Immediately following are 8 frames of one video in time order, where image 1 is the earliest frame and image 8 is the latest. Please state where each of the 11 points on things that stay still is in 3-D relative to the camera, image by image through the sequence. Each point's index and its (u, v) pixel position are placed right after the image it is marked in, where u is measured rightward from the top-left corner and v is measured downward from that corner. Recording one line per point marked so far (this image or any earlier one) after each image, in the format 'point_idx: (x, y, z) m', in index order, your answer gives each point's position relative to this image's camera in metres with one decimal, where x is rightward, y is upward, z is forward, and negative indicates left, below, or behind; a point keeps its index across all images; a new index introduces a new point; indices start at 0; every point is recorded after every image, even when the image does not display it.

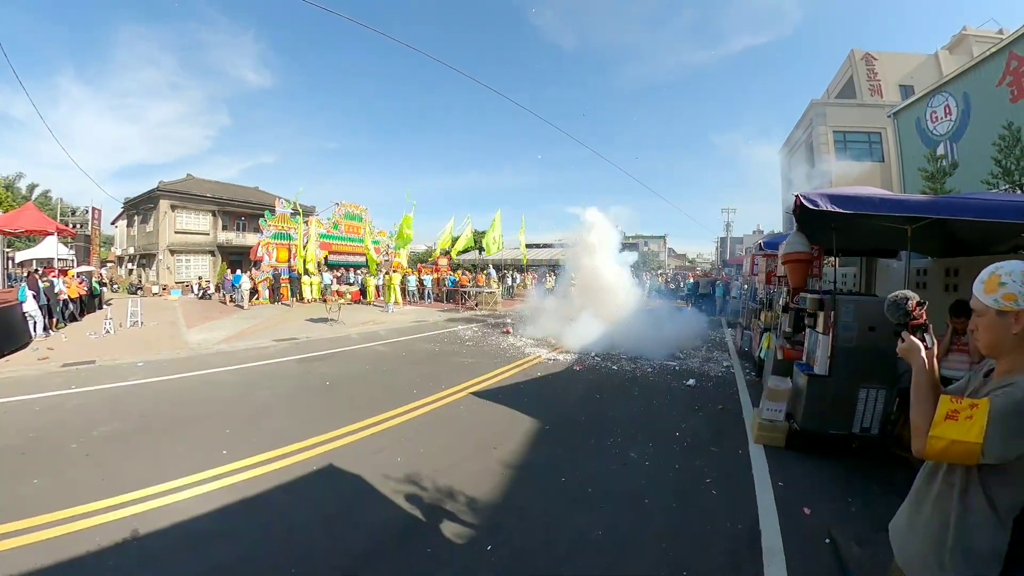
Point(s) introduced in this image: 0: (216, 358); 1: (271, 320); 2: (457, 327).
0: (-6.0, -1.5, +9.6) m
1: (-7.5, -1.0, +15.0) m
2: (-1.4, -1.0, +12.2) m
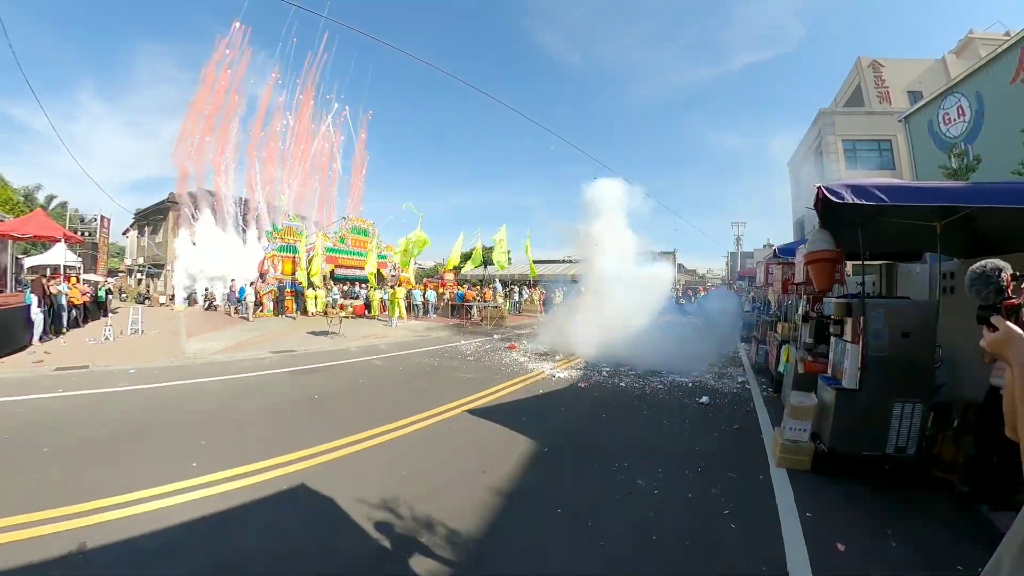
0: (-6.0, -1.7, +9.4) m
1: (-7.4, -1.4, +14.9) m
2: (-1.3, -1.4, +12.0) m
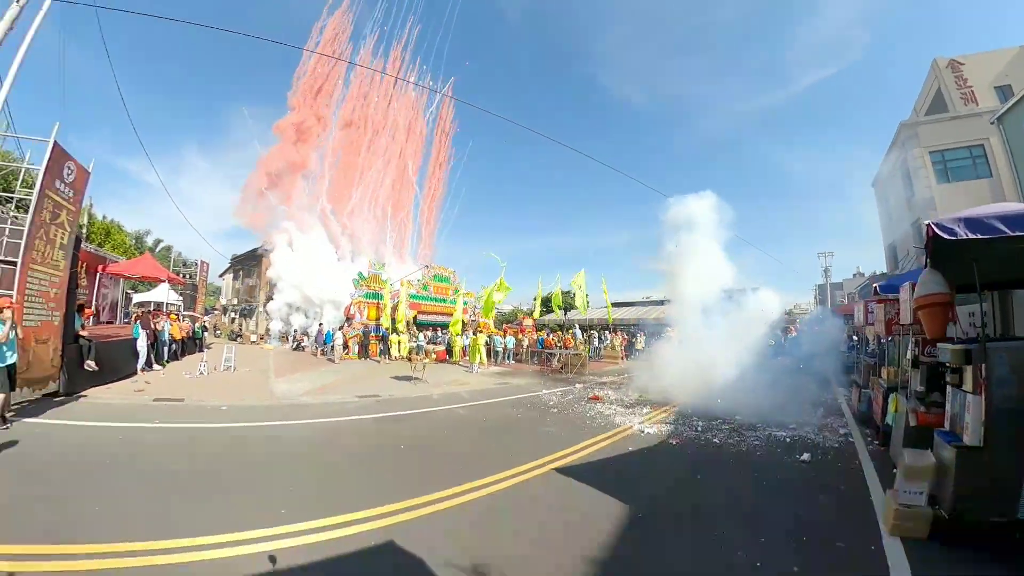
0: (-4.5, -2.6, +10.0) m
1: (-5.0, -2.9, +15.6) m
2: (+0.5, -2.5, +11.8) m
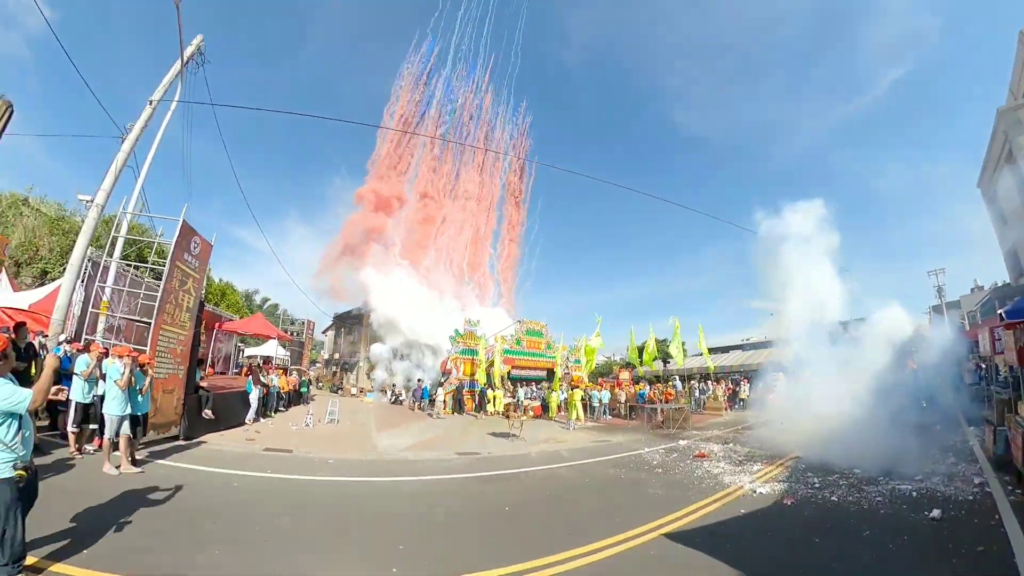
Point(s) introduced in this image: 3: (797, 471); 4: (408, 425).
0: (-2.6, -3.8, +10.3) m
1: (-2.0, -4.7, +15.8) m
2: (+2.6, -3.6, +11.1) m
3: (+4.1, -2.7, +6.8) m
4: (-3.8, -5.1, +17.3) m
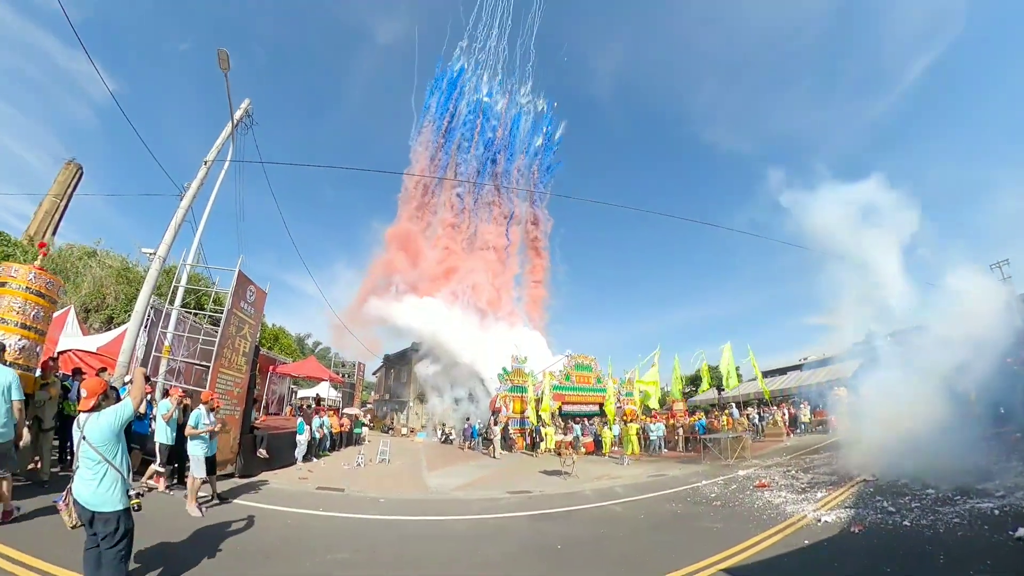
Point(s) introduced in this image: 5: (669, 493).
0: (-1.6, -4.6, +10.2) m
1: (-0.4, -5.9, +15.5) m
2: (+3.7, -4.1, +10.5) m
3: (+4.7, -2.8, +6.2) m
4: (-2.0, -6.4, +17.1) m
5: (+2.5, -3.3, +7.6) m
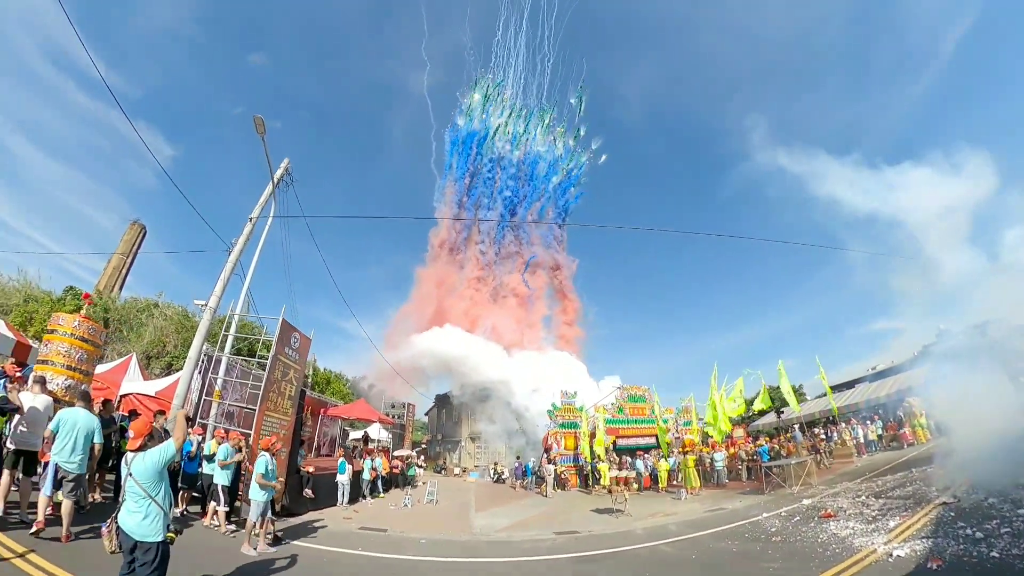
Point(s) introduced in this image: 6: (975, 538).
0: (-0.6, -5.3, +9.7) m
1: (+1.2, -6.8, +14.8) m
2: (+4.6, -4.4, +9.6) m
3: (+5.1, -2.7, +5.3) m
4: (-0.3, -7.6, +16.5) m
5: (+3.1, -3.5, +6.8) m
6: (+4.8, -2.6, +4.7) m
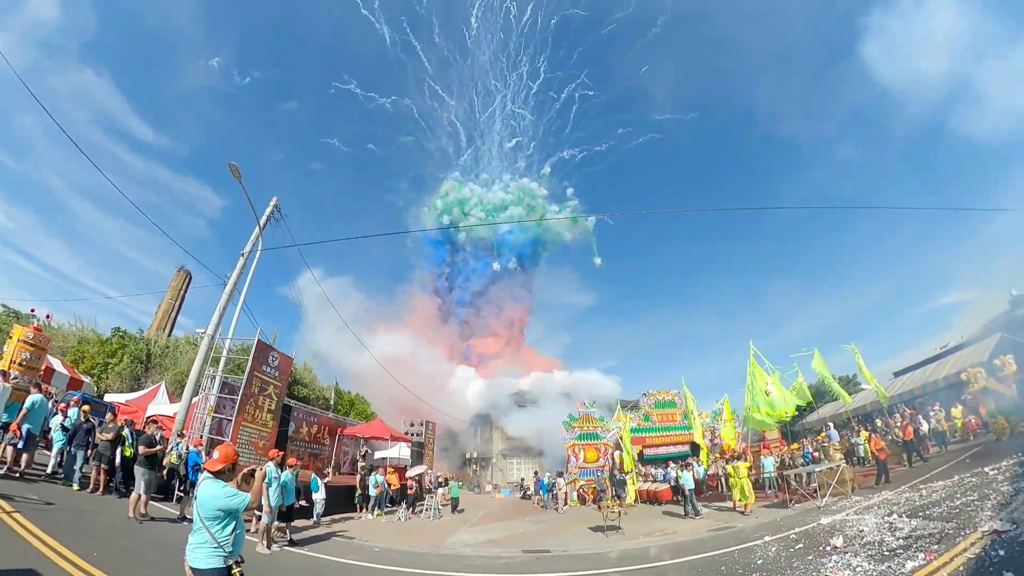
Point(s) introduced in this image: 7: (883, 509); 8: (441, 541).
0: (-1.0, -5.1, +8.5) m
1: (+1.4, -6.7, +13.4) m
2: (+4.2, -3.9, +7.9) m
3: (+4.2, -2.1, +3.7) m
4: (+0.1, -7.6, +15.2) m
5: (+2.4, -3.1, +5.3) m
6: (+3.9, -2.0, +3.1) m
7: (+4.8, -2.8, +5.9) m
8: (-1.4, -6.0, +10.7) m
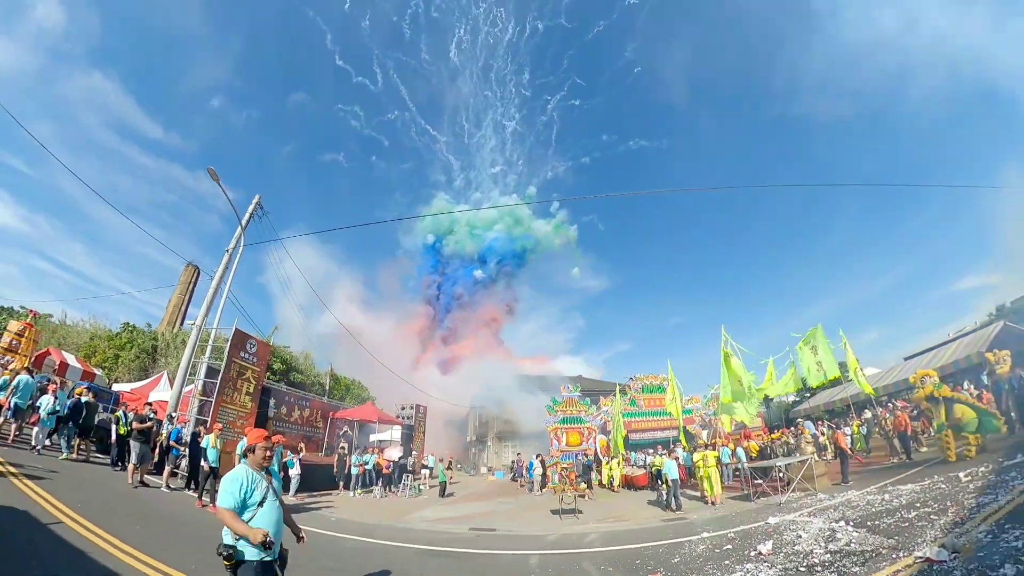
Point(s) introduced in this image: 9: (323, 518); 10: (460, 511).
0: (-1.9, -4.6, +8.1) m
1: (+0.5, -6.0, +13.0) m
2: (+3.3, -3.6, +7.4) m
3: (+3.3, -1.9, +3.1) m
4: (-0.8, -6.8, +14.8) m
5: (+1.5, -2.7, +4.8) m
6: (+2.9, -1.8, +2.5) m
7: (+3.9, -2.5, +5.3) m
8: (-2.3, -5.4, +10.4) m
9: (-3.4, -4.8, +8.6) m
10: (-1.2, -5.7, +11.6) m
